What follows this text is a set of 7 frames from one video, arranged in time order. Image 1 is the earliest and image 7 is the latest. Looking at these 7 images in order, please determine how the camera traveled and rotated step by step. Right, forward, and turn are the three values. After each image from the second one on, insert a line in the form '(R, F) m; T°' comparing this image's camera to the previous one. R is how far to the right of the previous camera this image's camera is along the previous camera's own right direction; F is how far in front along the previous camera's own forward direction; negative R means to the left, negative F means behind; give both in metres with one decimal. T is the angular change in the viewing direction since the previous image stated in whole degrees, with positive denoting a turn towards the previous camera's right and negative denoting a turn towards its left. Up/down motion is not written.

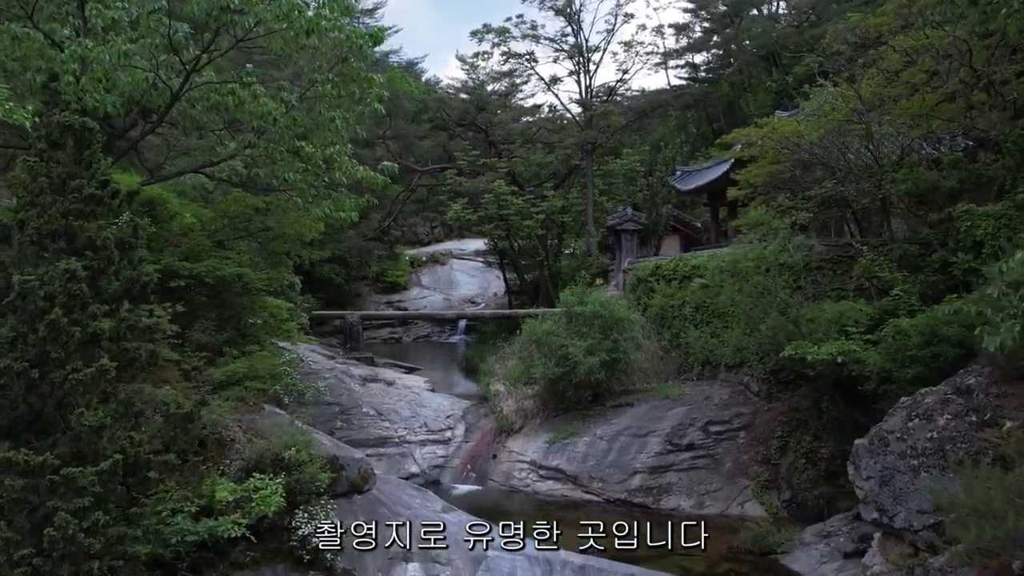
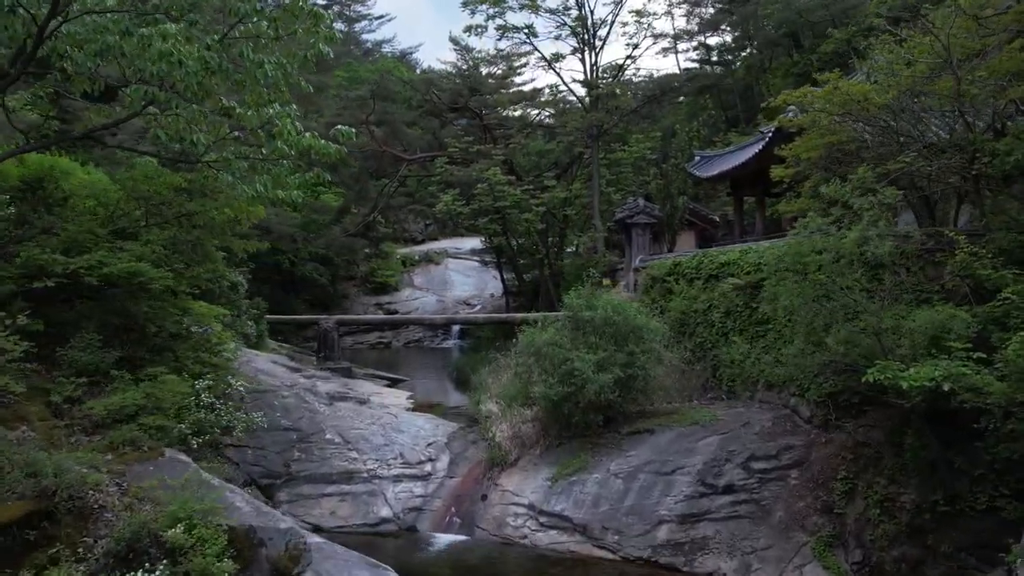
(+0.1, +1.8) m; 0°
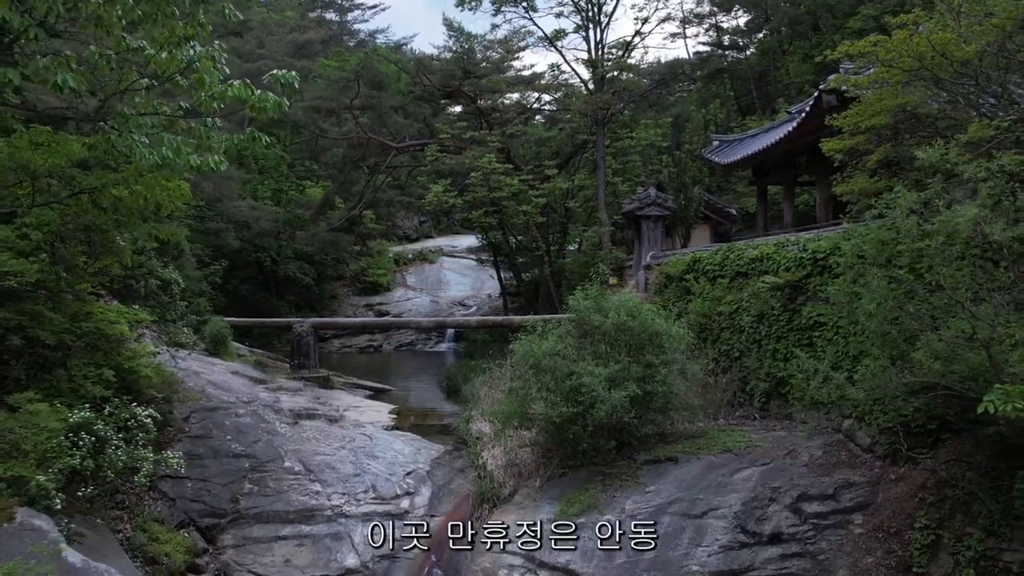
(0.0, +1.4) m; 0°
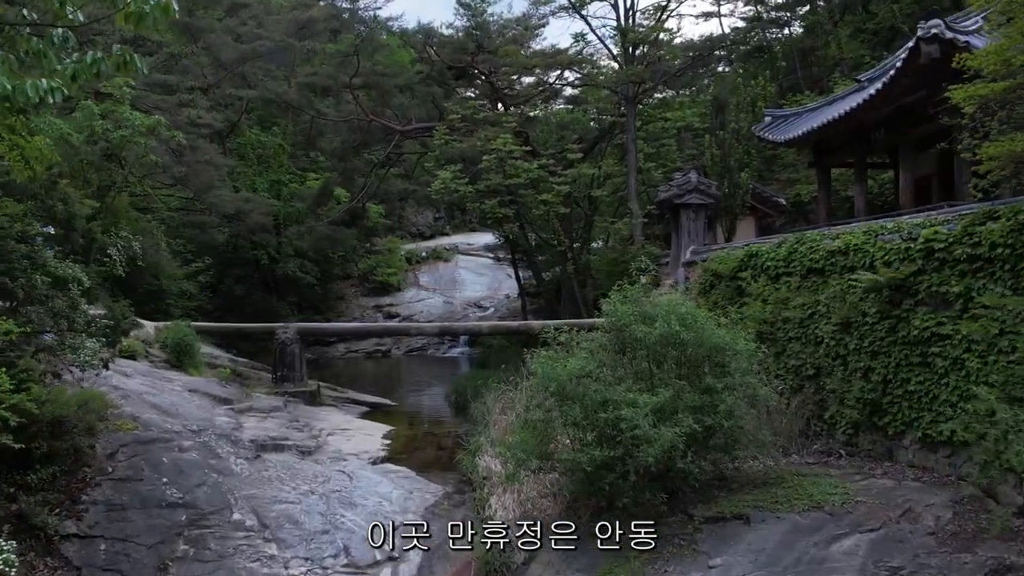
(0.0, +1.7) m; -1°
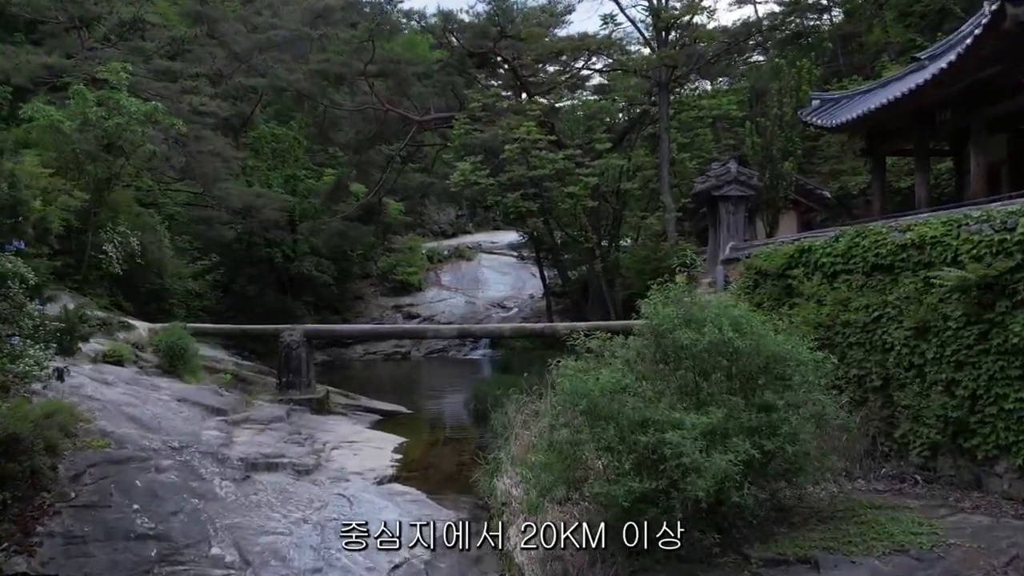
(0.0, +0.8) m; -1°
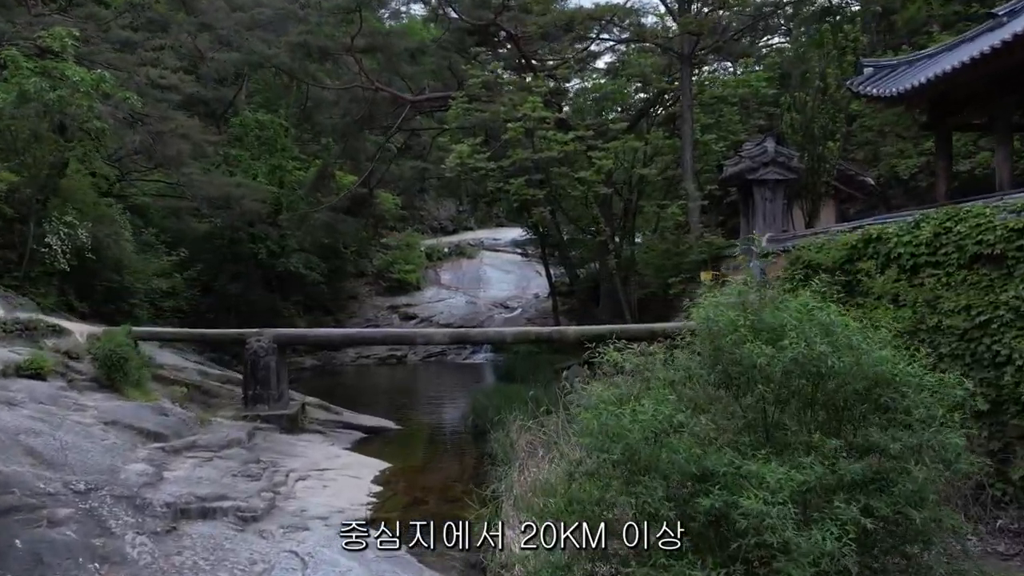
(0.0, +1.3) m; 0°
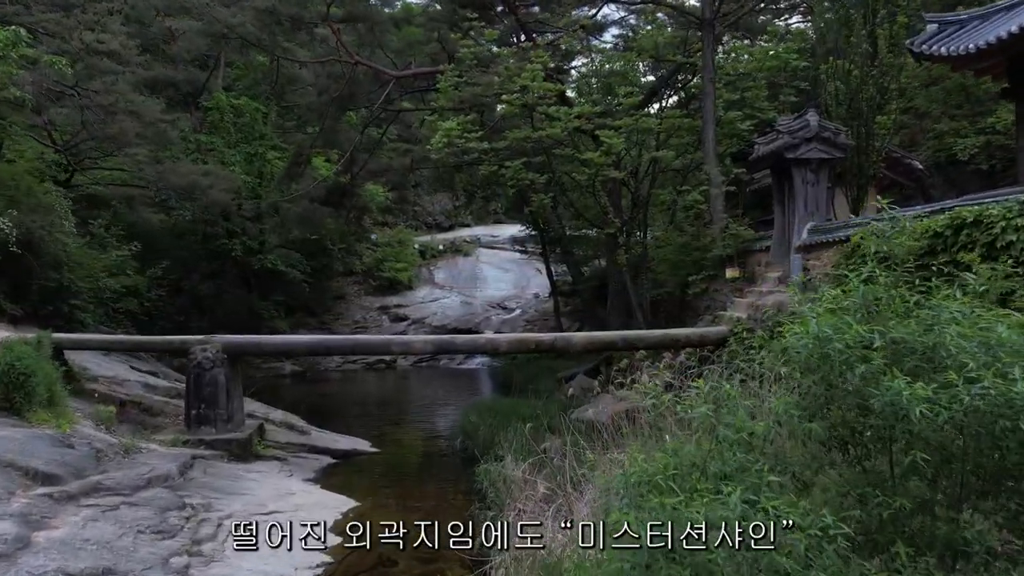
(0.0, +1.3) m; 0°
